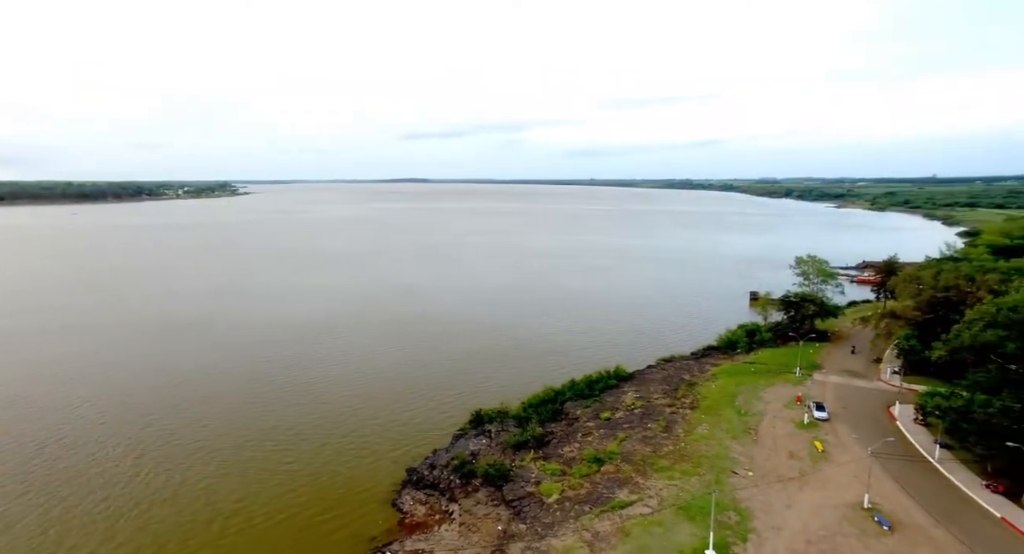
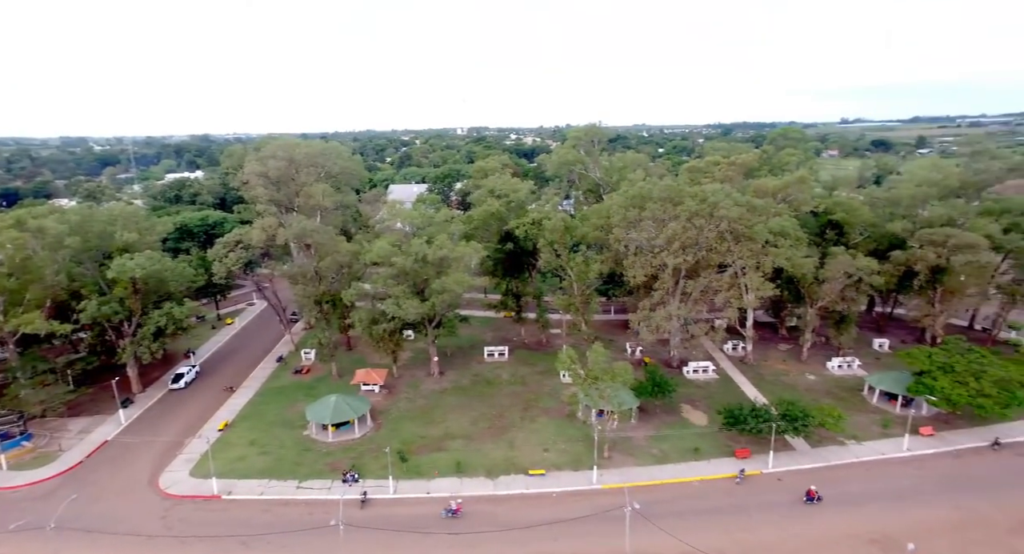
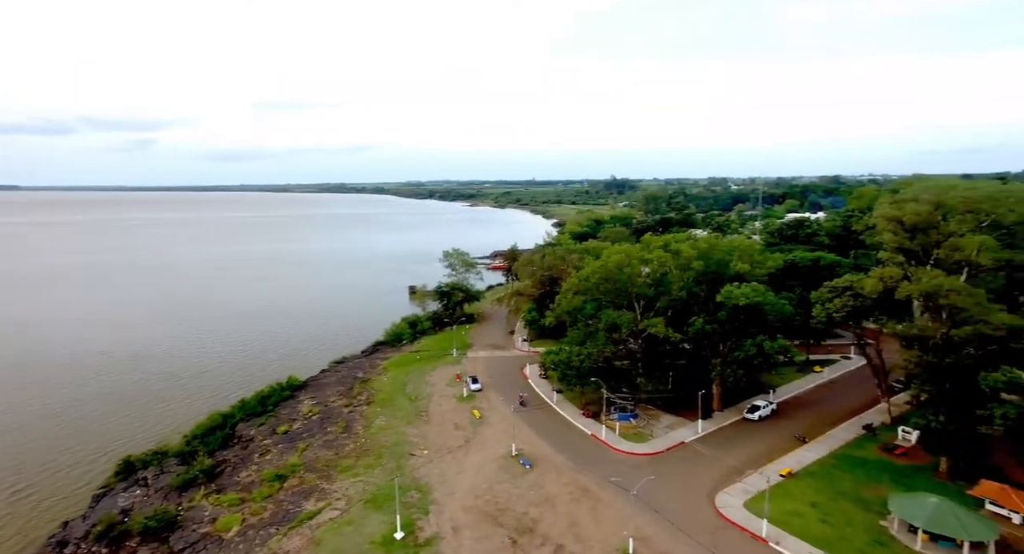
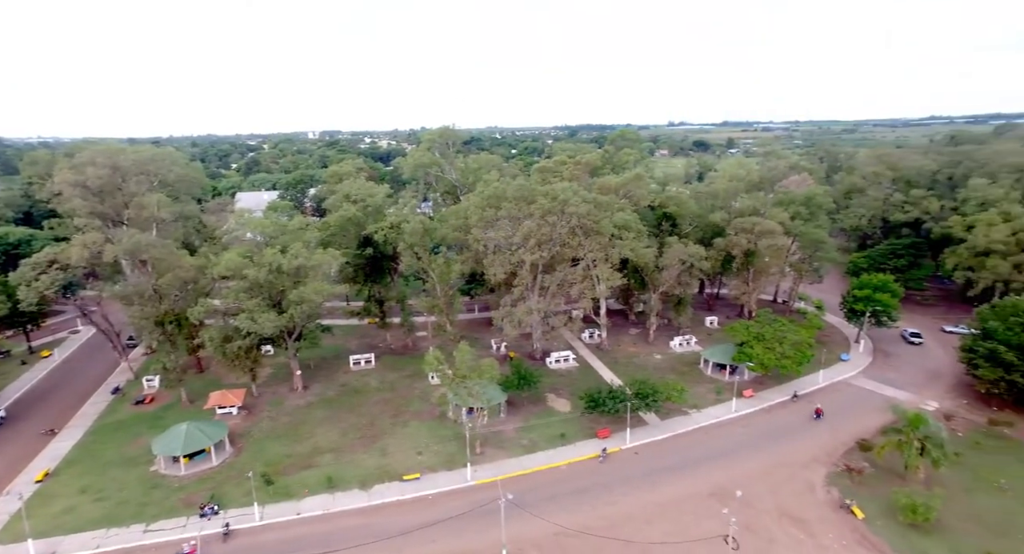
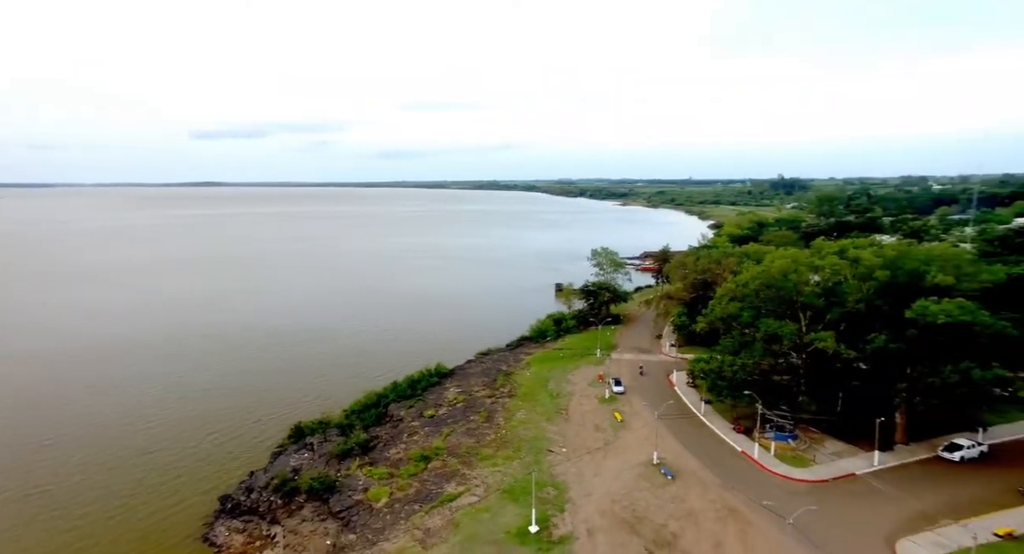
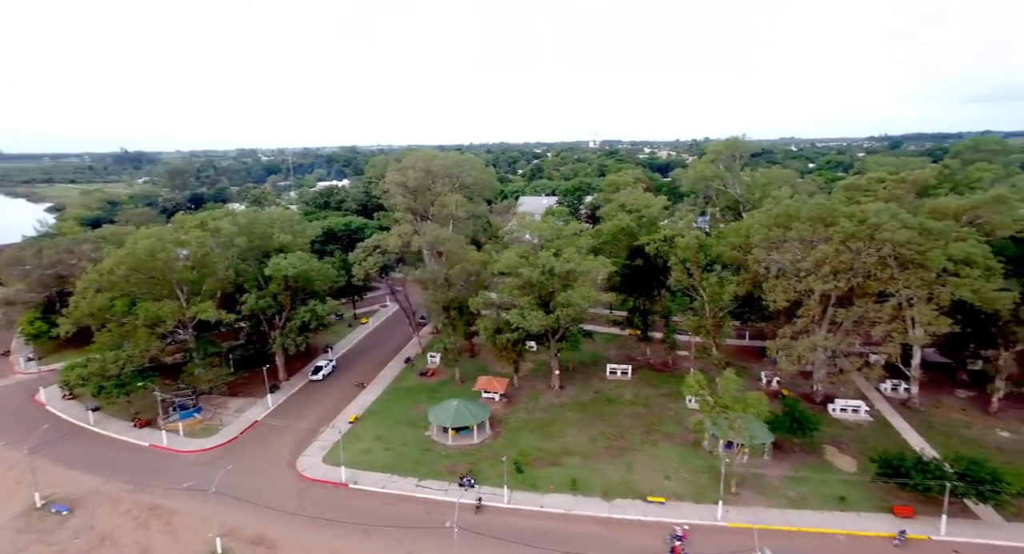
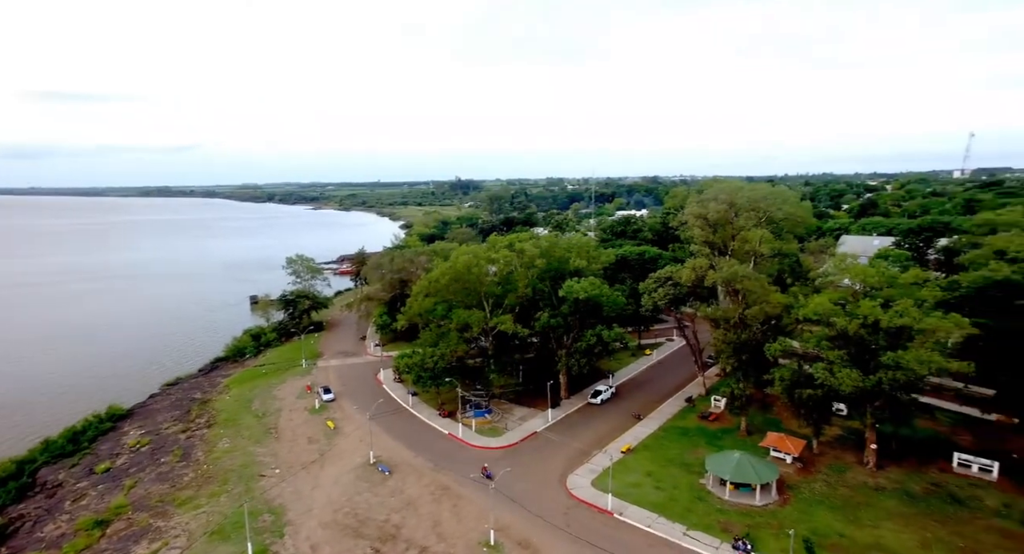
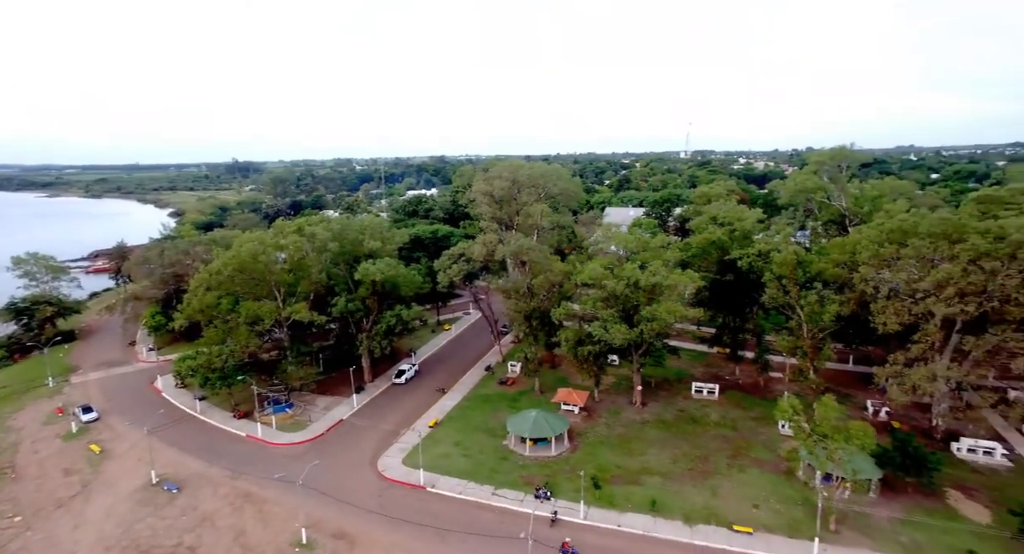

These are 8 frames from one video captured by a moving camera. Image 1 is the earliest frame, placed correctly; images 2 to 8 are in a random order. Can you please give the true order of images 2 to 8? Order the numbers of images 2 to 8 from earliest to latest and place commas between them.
5, 3, 7, 8, 6, 2, 4
